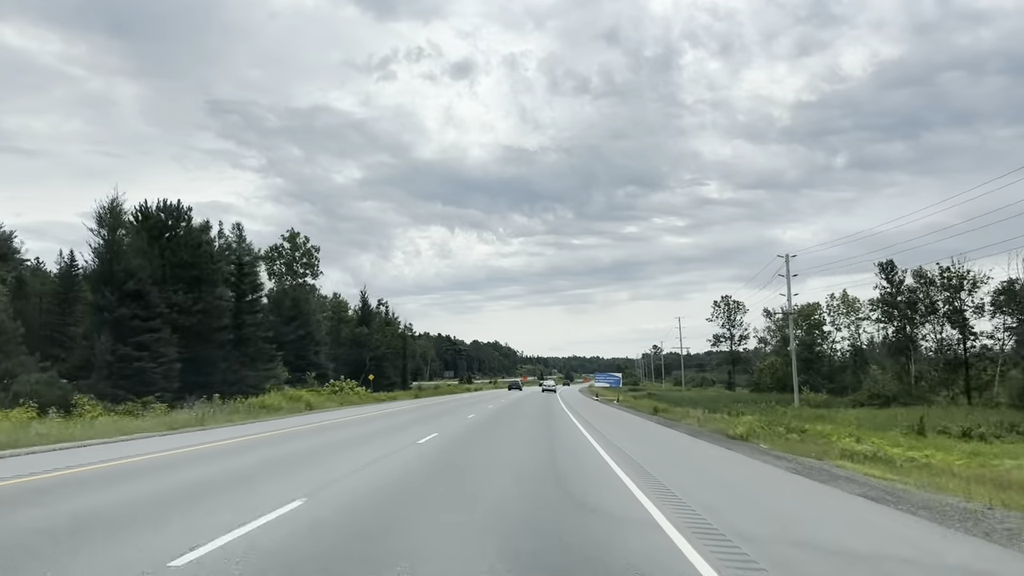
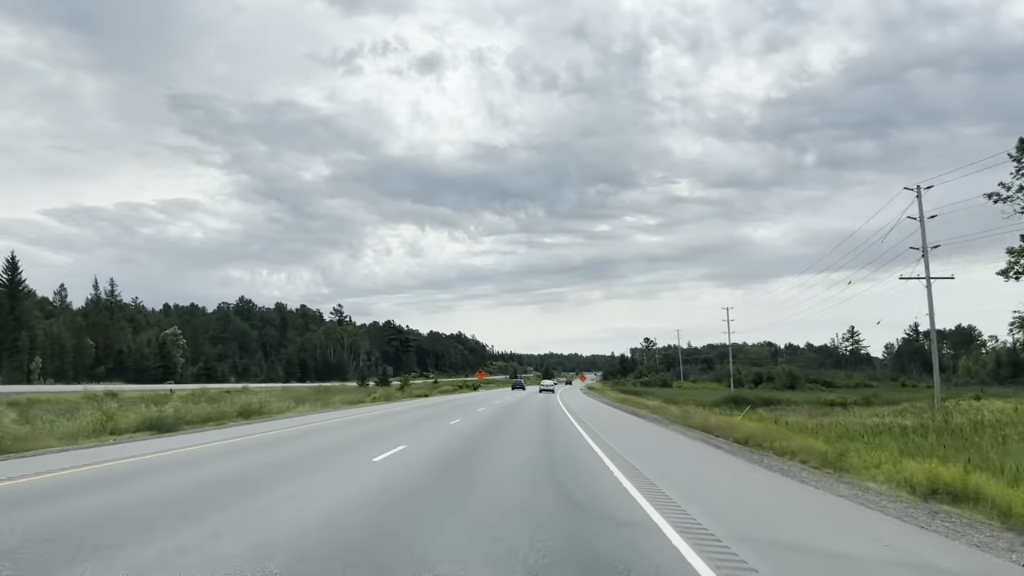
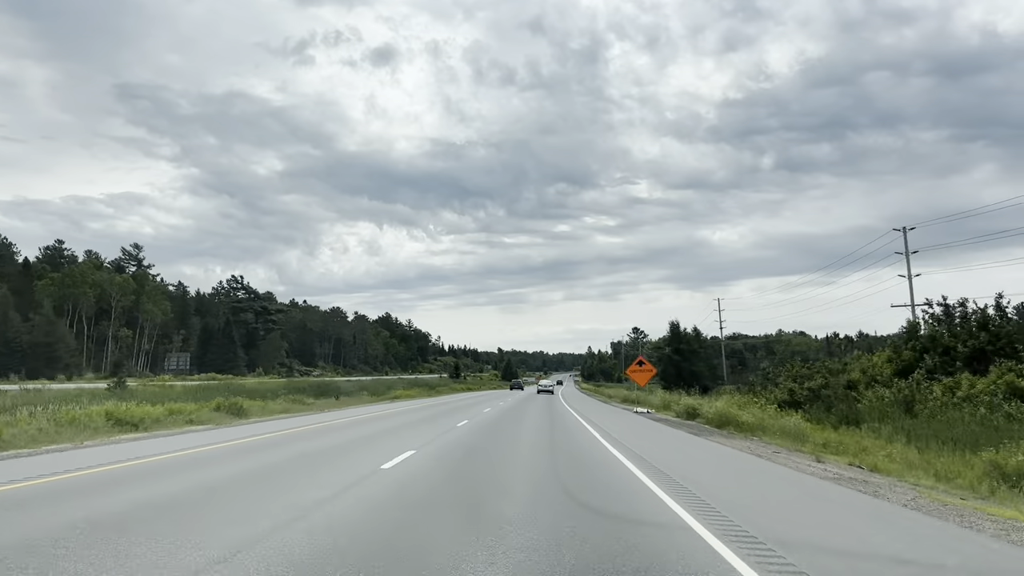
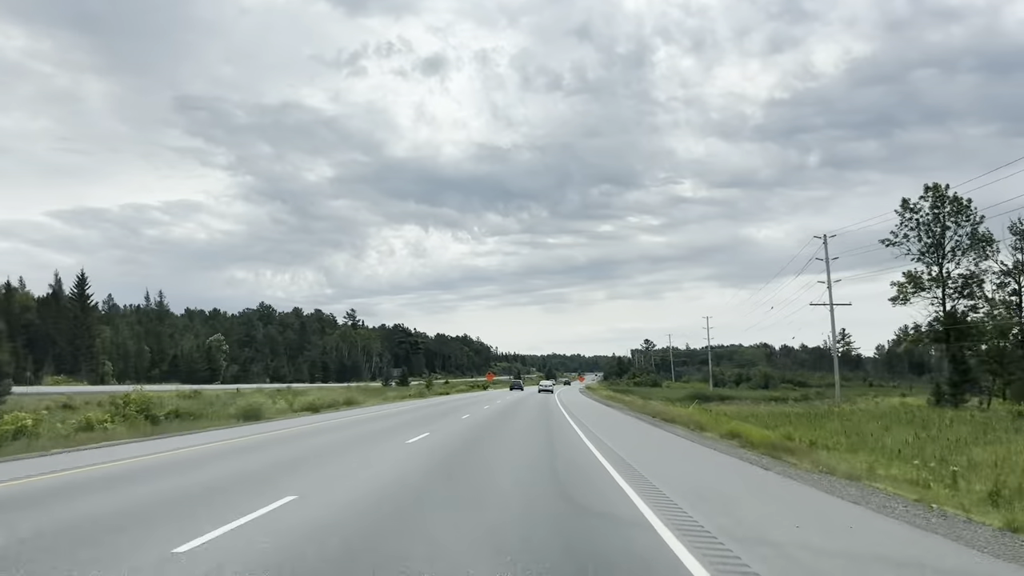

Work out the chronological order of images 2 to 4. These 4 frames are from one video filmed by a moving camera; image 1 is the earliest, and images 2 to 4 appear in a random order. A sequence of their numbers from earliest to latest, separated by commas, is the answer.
4, 2, 3
